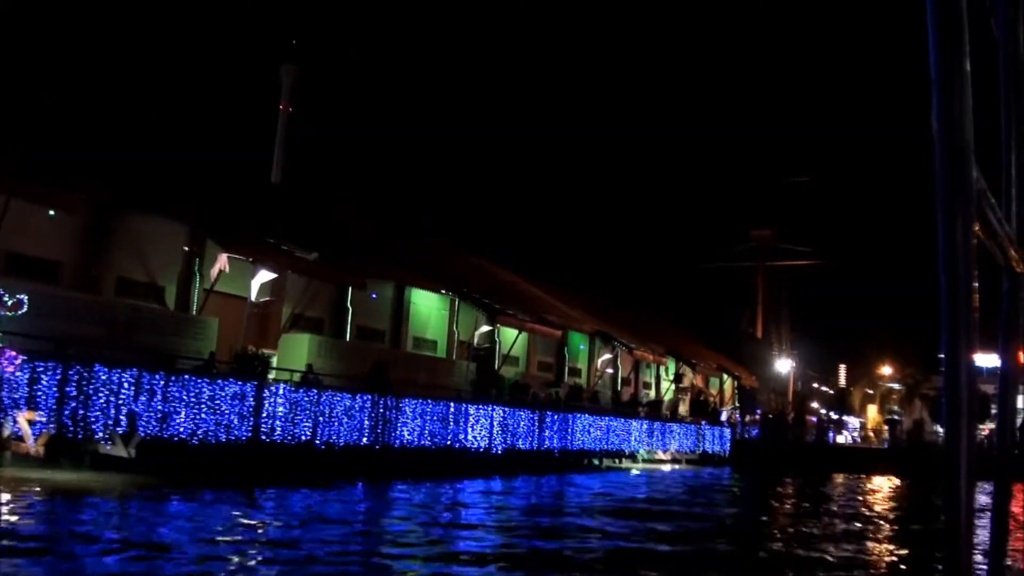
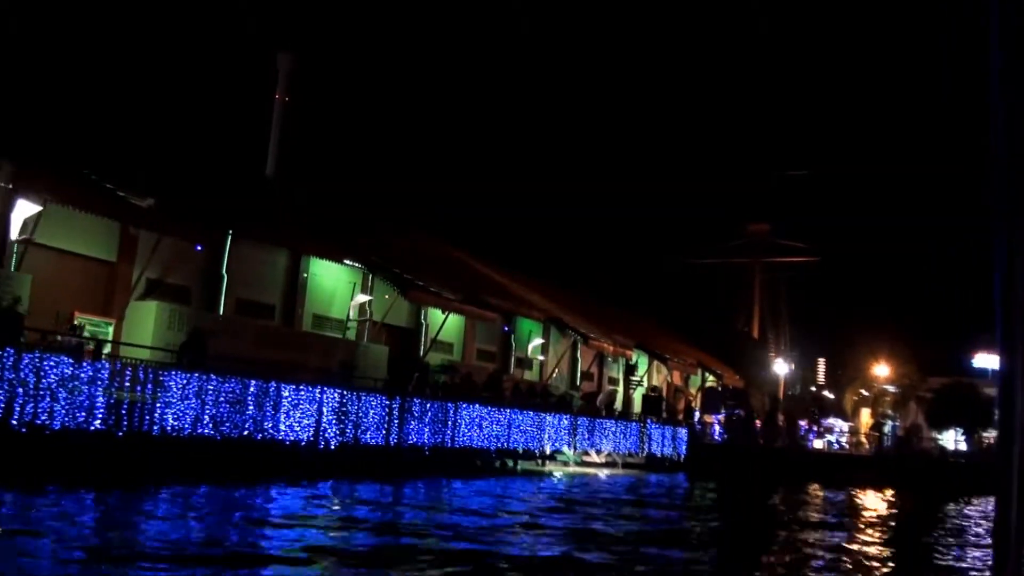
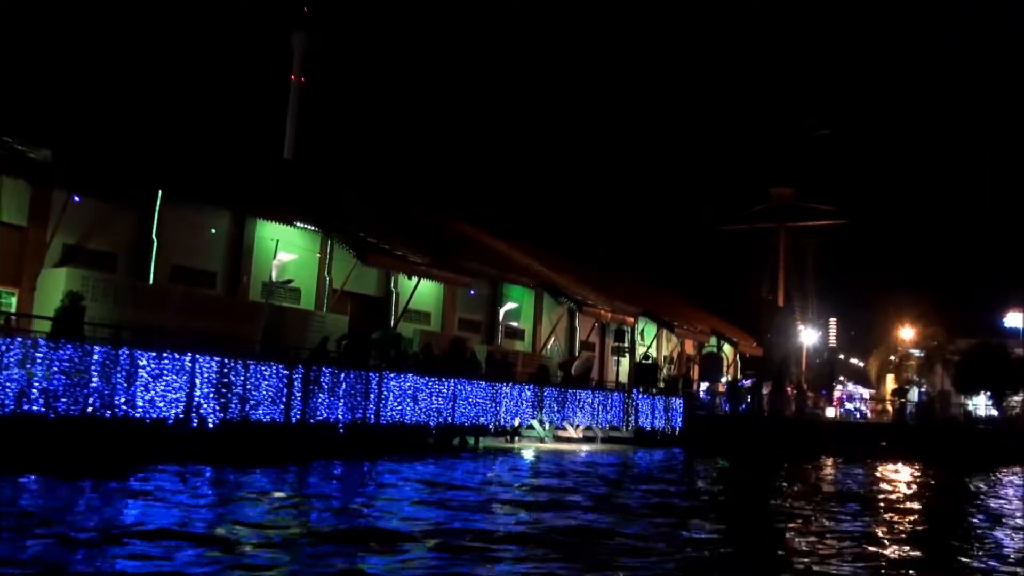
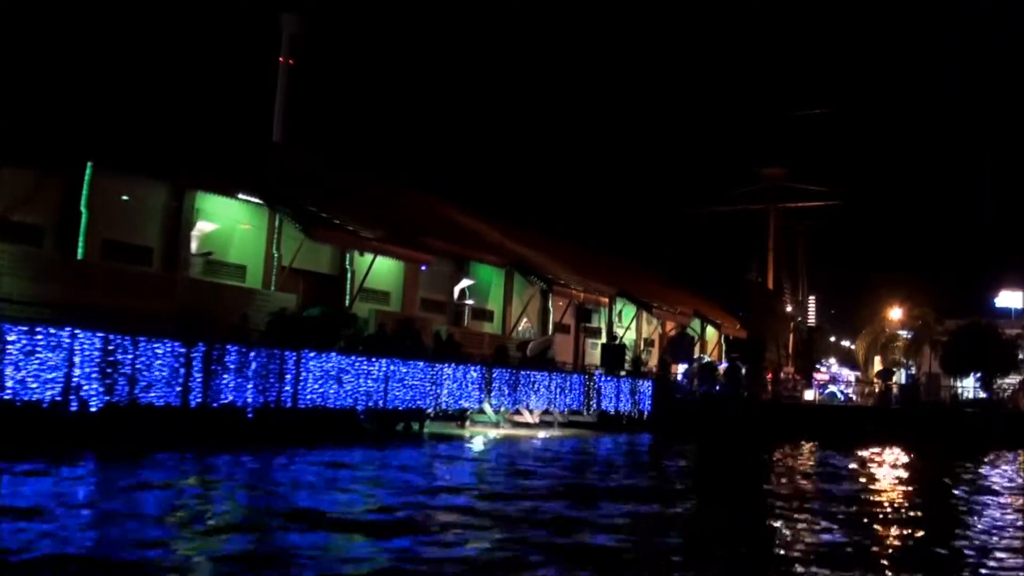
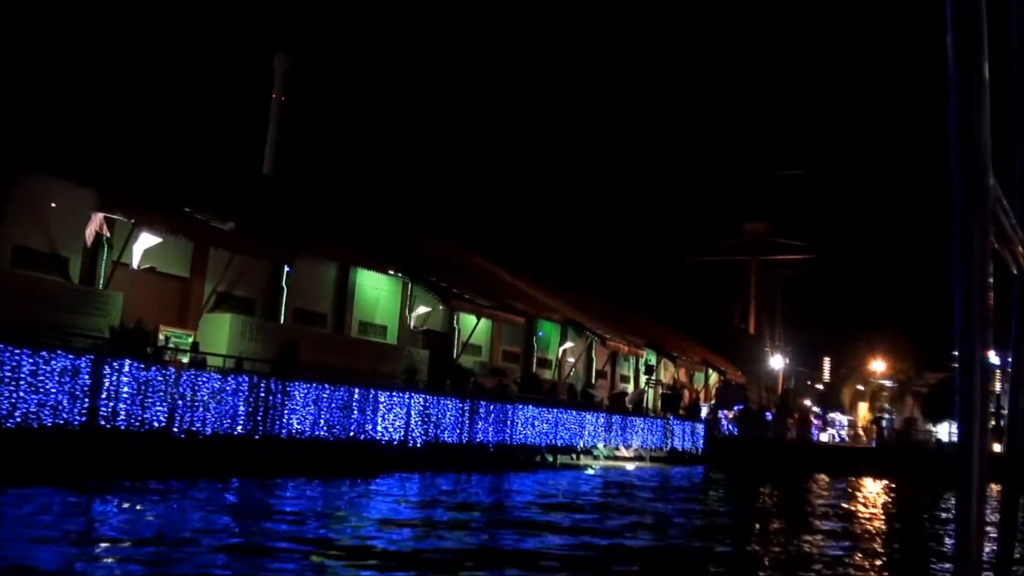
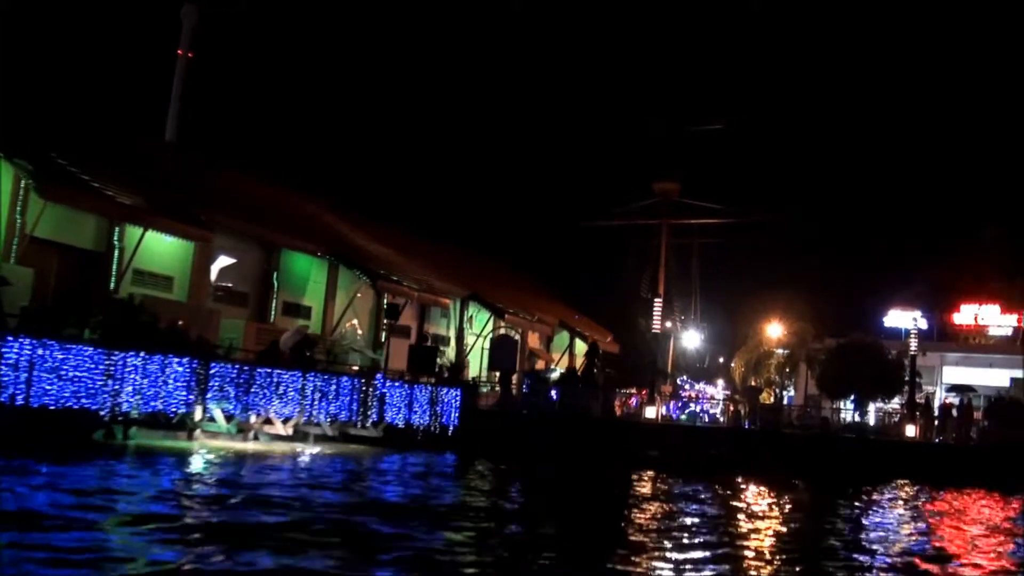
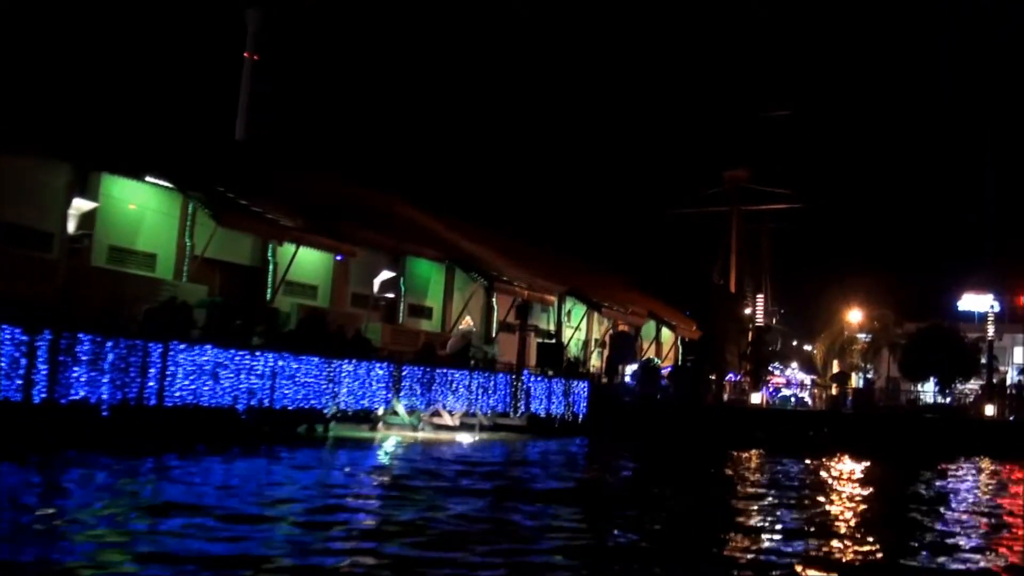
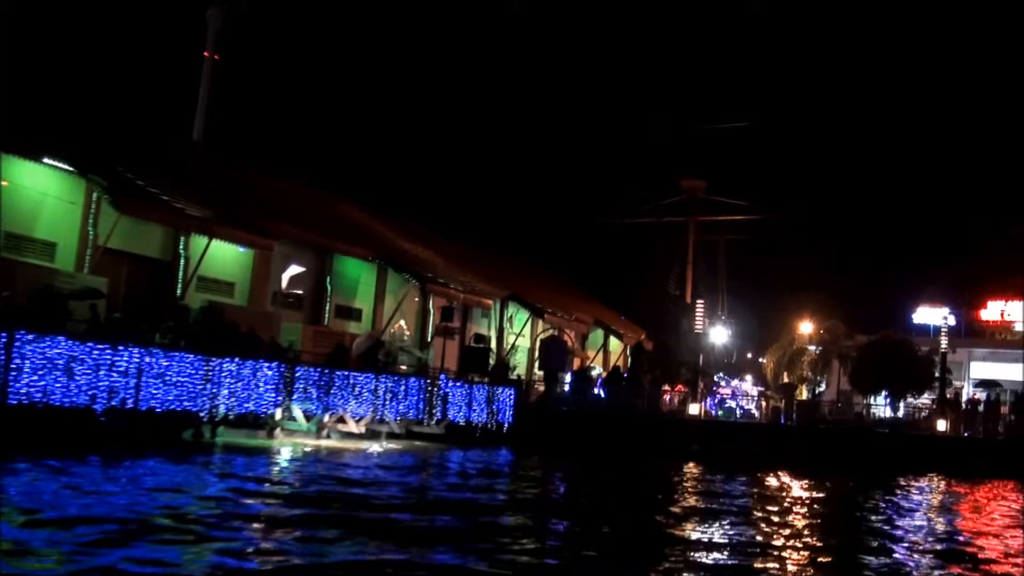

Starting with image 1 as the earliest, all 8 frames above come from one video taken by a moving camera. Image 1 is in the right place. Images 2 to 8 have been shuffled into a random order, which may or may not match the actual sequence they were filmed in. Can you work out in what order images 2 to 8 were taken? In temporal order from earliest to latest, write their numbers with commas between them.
5, 2, 3, 4, 7, 8, 6
